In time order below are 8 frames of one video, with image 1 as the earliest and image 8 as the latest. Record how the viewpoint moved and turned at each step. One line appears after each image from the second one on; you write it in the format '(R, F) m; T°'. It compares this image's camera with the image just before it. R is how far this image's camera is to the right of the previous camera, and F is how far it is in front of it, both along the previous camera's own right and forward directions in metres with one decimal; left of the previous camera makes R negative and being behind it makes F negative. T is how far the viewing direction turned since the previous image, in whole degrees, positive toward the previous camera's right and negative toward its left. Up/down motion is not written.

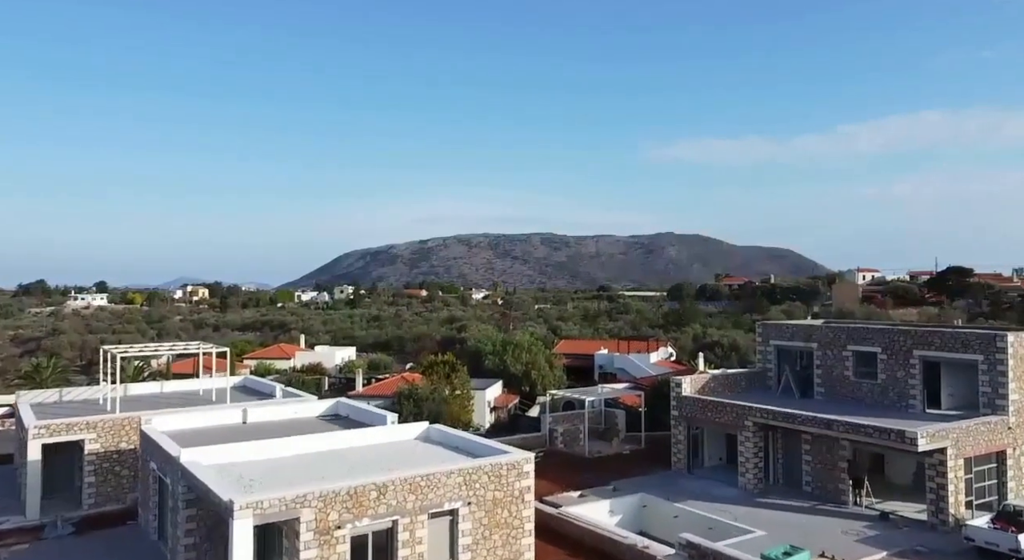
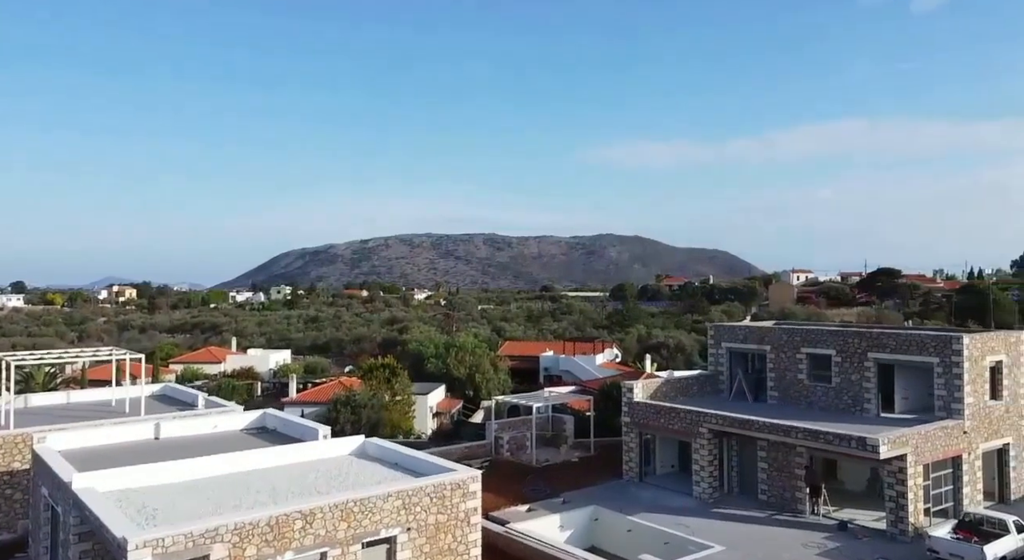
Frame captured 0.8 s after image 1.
(0.0, +1.4) m; +4°
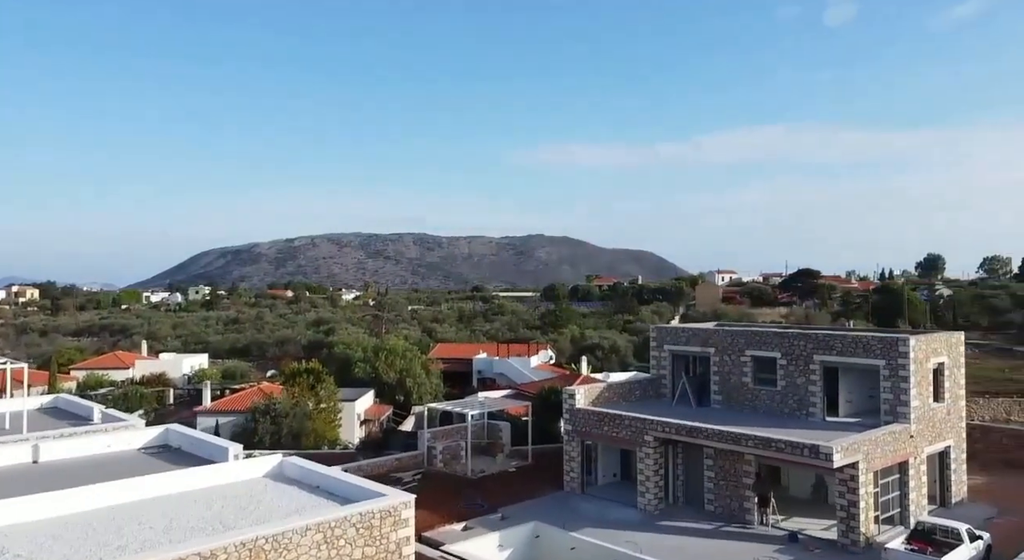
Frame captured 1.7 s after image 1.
(-0.1, +1.6) m; +5°
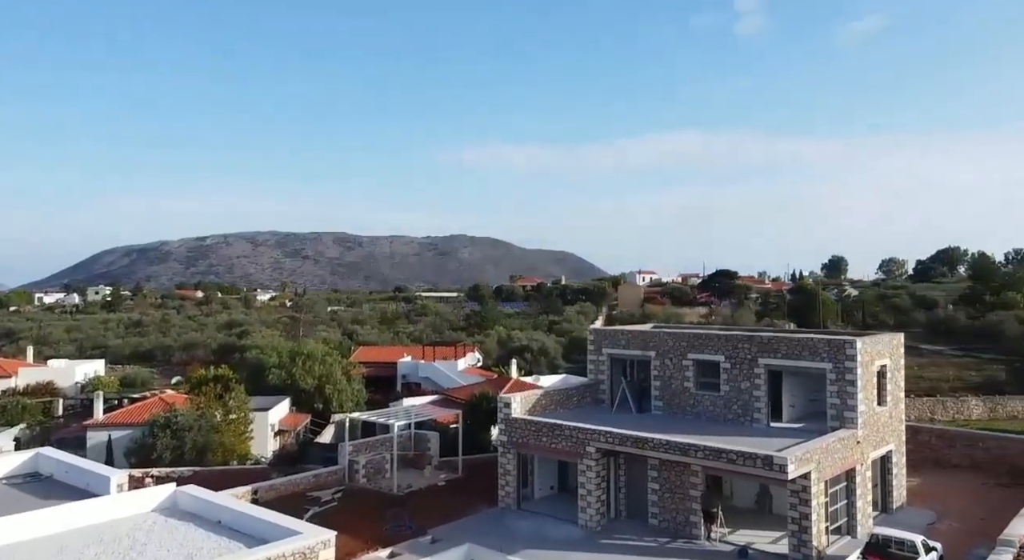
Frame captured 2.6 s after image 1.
(-0.2, +1.8) m; +6°
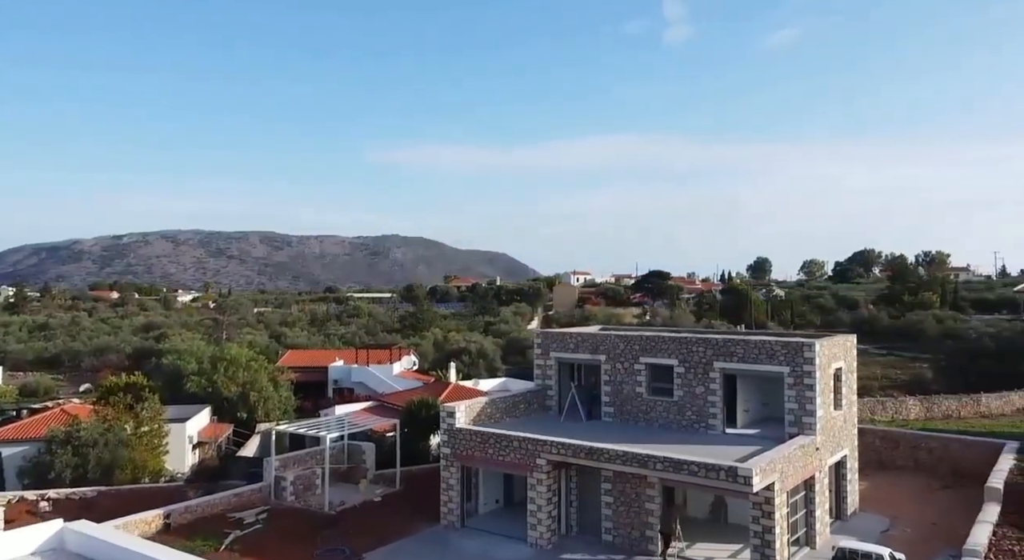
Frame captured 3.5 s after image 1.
(-0.3, +1.6) m; +5°
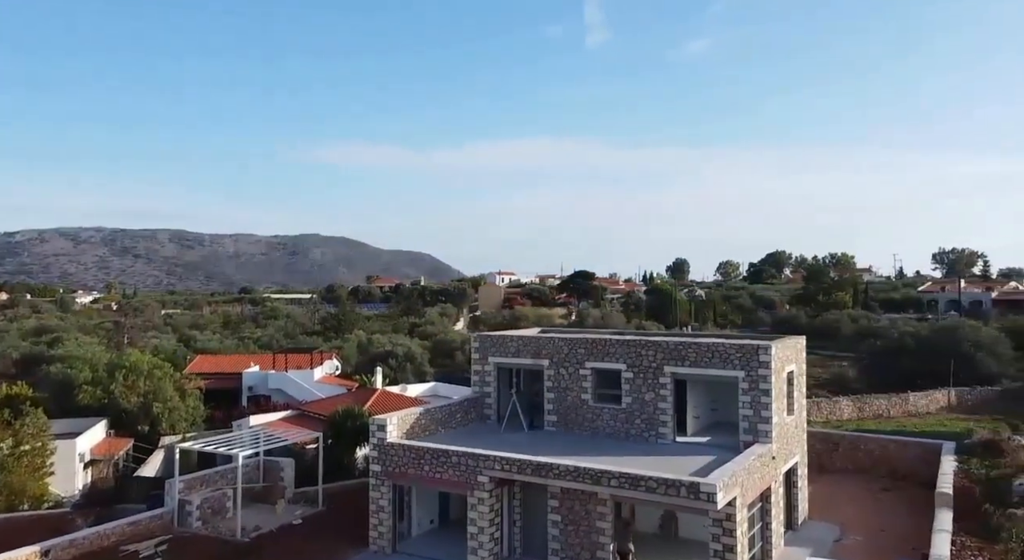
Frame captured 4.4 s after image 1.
(-0.4, +1.9) m; +5°
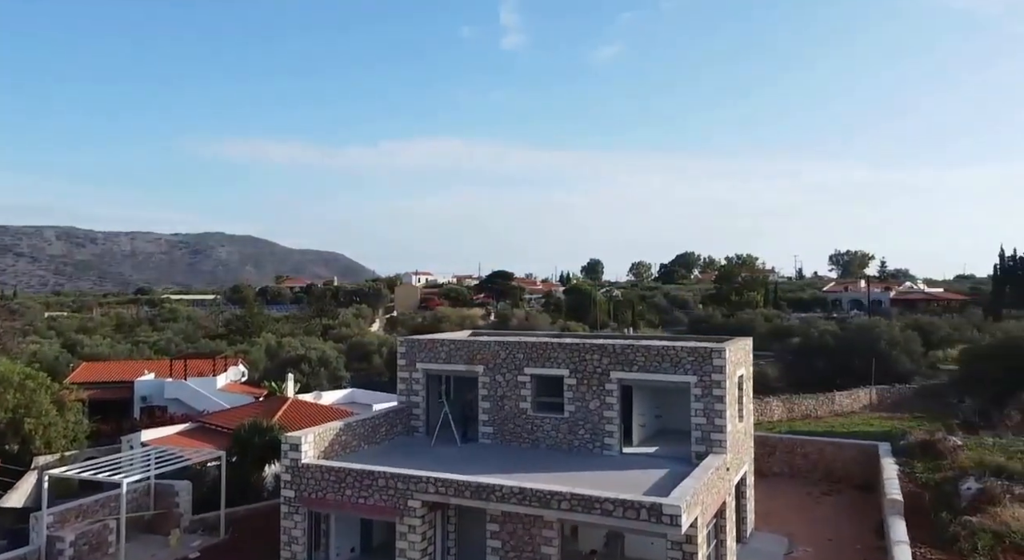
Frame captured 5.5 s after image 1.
(-0.4, +2.1) m; +6°
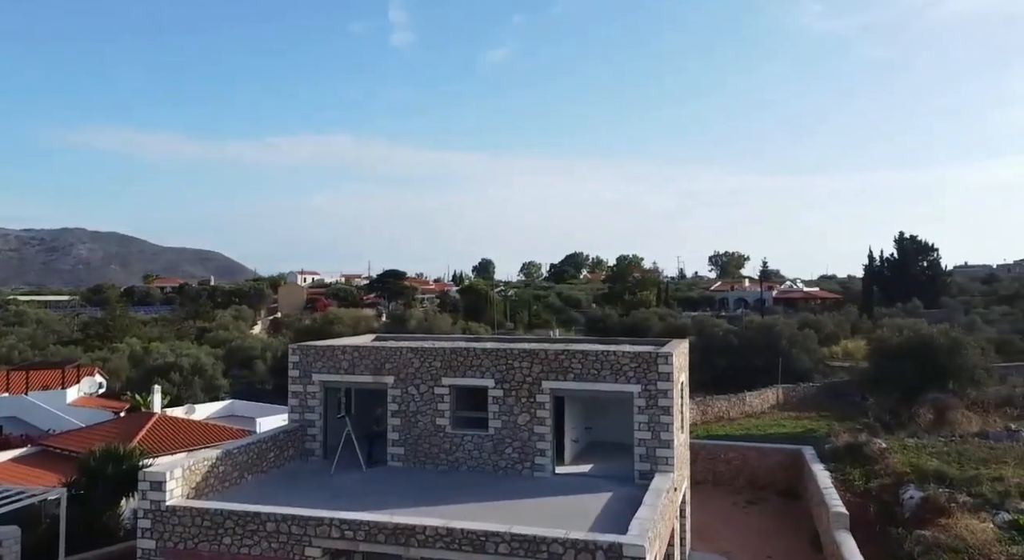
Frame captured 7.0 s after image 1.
(-0.5, +2.9) m; +8°
